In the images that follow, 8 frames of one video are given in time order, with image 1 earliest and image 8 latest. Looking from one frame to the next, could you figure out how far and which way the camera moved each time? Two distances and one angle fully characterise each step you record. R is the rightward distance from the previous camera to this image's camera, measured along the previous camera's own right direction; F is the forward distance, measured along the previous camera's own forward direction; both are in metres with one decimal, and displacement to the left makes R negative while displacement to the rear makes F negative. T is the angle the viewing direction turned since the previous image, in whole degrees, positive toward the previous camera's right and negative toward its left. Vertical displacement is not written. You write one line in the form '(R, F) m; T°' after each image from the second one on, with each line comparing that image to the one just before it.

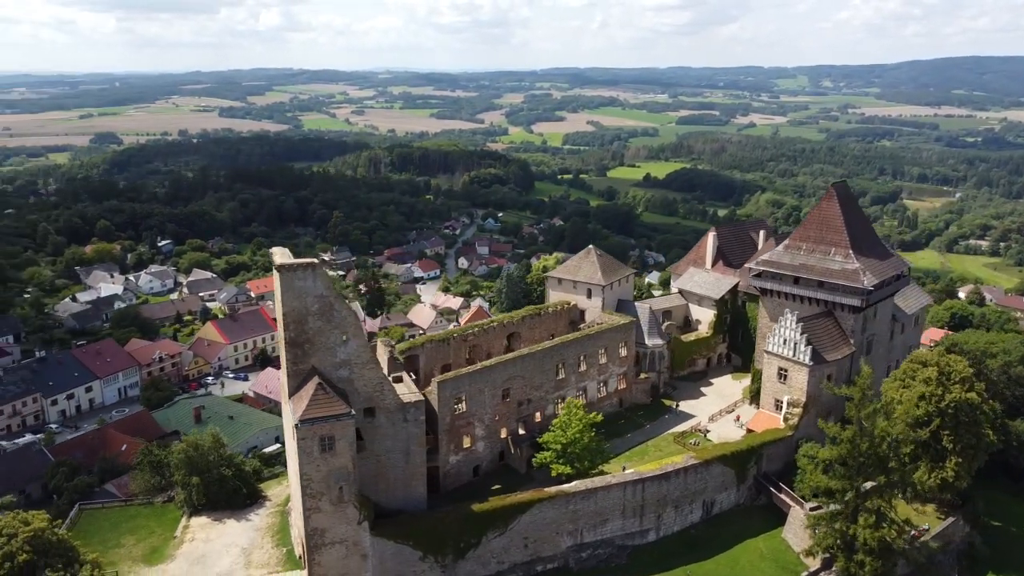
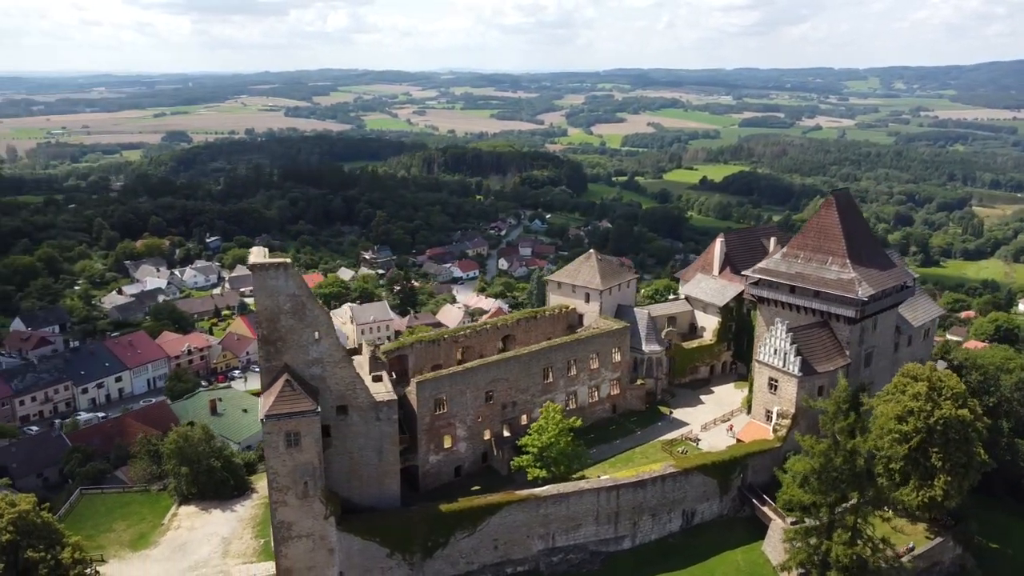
(+3.4, -0.1) m; -4°
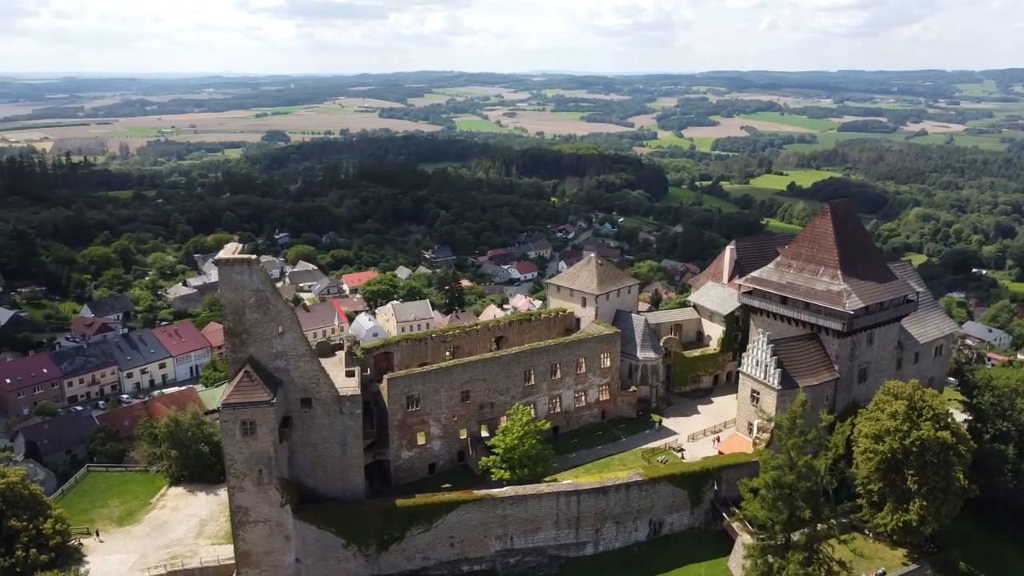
(+5.1, 0.0) m; -6°
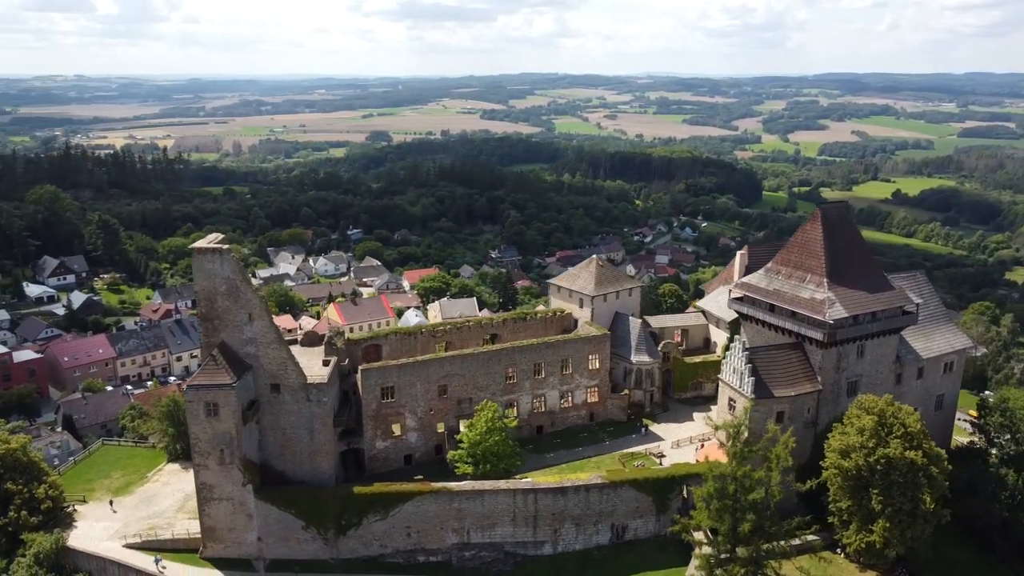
(+5.6, +0.1) m; -7°
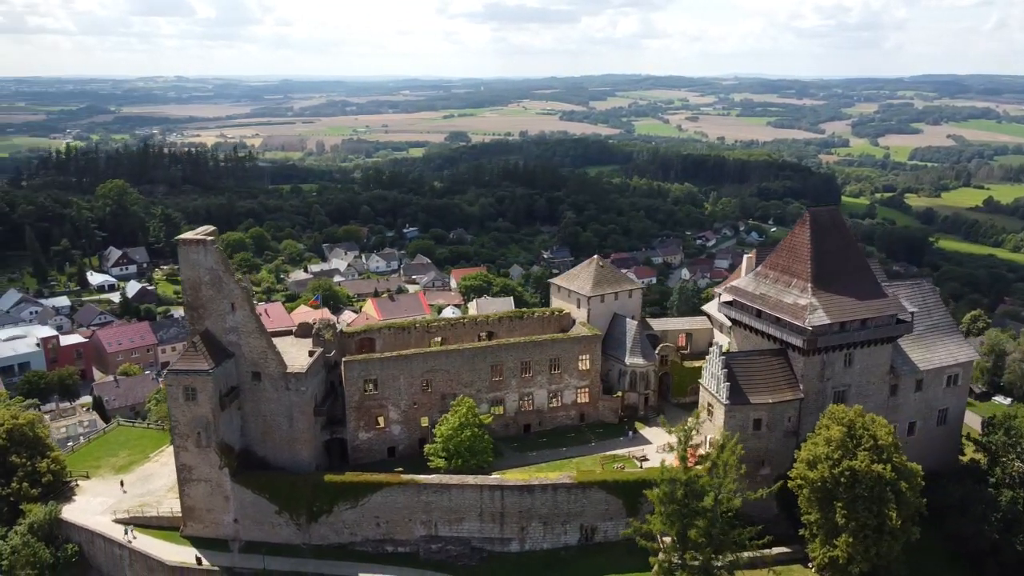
(+4.4, 0.0) m; -6°
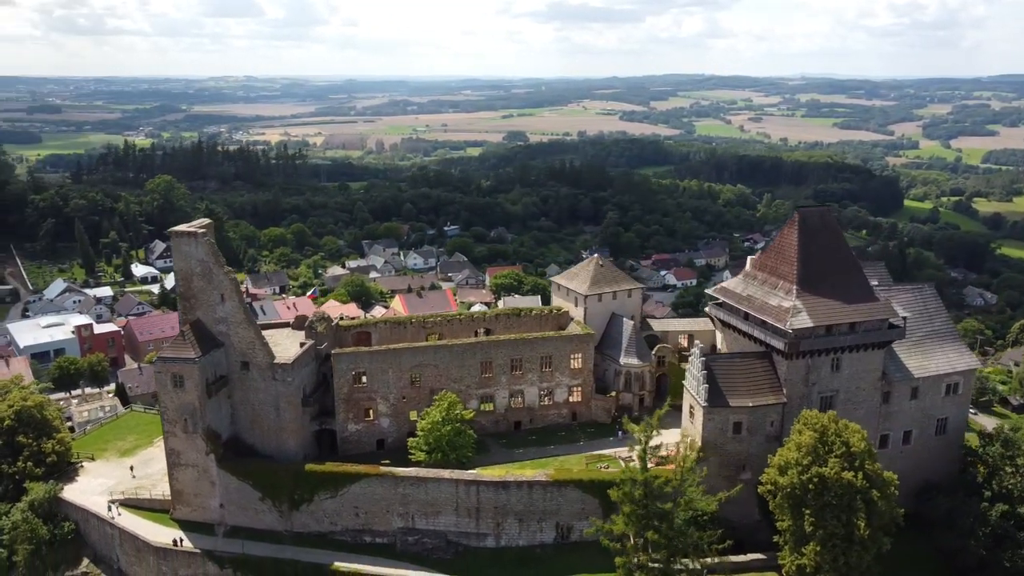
(+3.3, 0.0) m; -4°
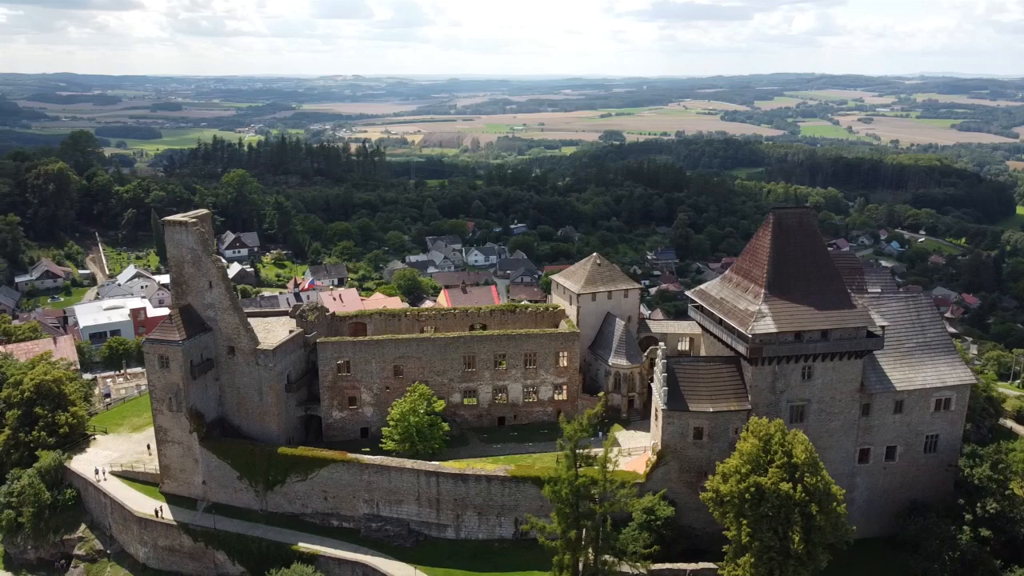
(+5.5, +0.1) m; -7°
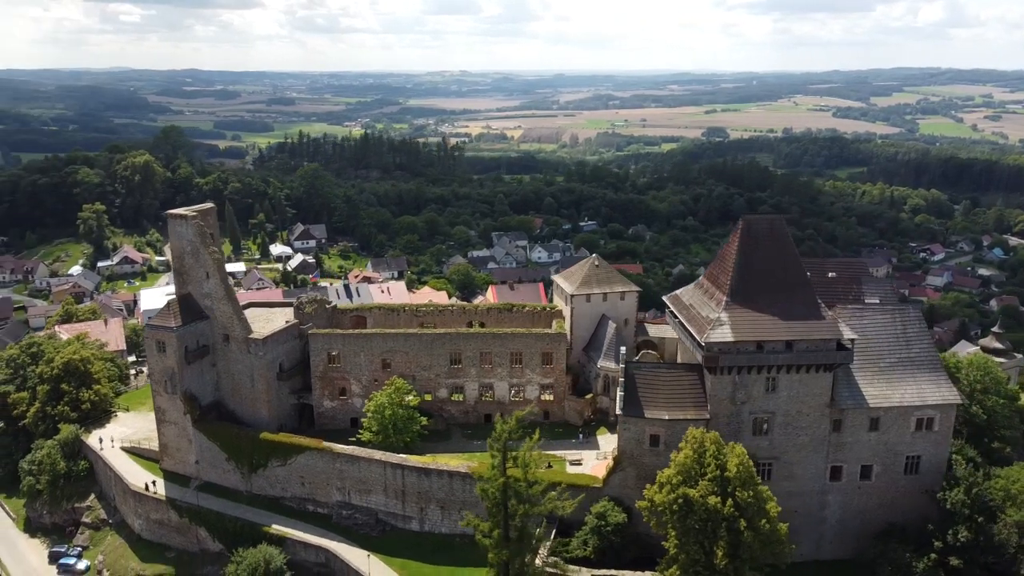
(+5.7, +0.1) m; -7°
